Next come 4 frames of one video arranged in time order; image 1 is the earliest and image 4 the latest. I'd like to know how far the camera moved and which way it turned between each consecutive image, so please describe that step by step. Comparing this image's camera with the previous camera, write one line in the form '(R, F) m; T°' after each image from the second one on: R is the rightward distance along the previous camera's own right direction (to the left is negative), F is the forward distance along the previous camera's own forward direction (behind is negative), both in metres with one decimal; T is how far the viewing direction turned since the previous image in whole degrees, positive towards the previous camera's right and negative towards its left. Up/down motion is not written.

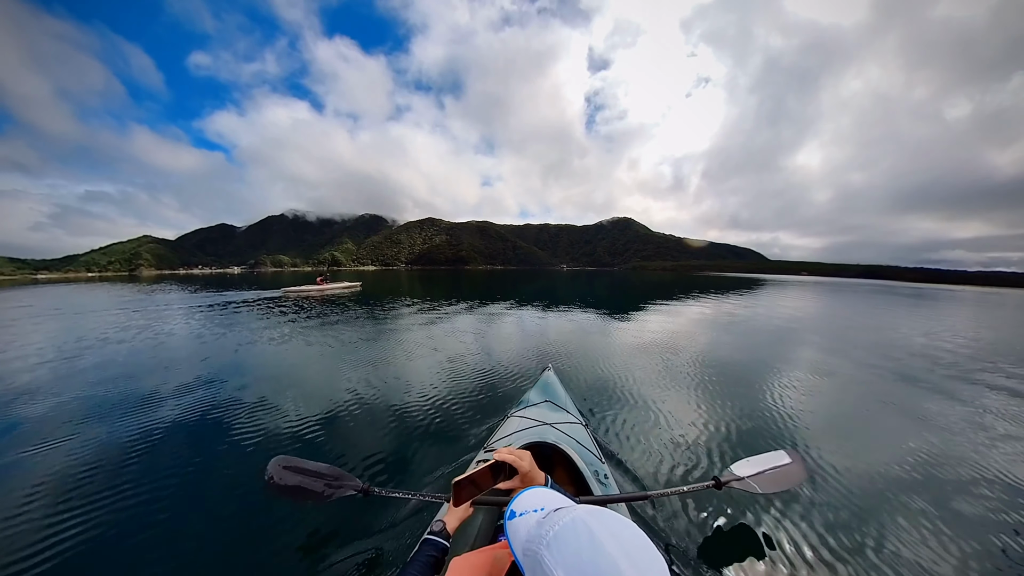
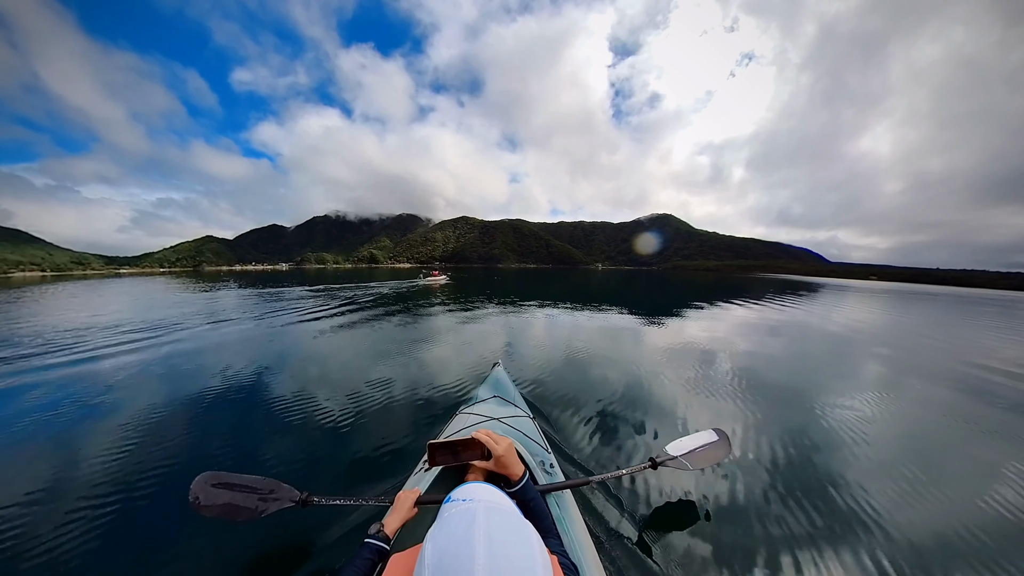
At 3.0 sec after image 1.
(+1.3, +0.3) m; -9°
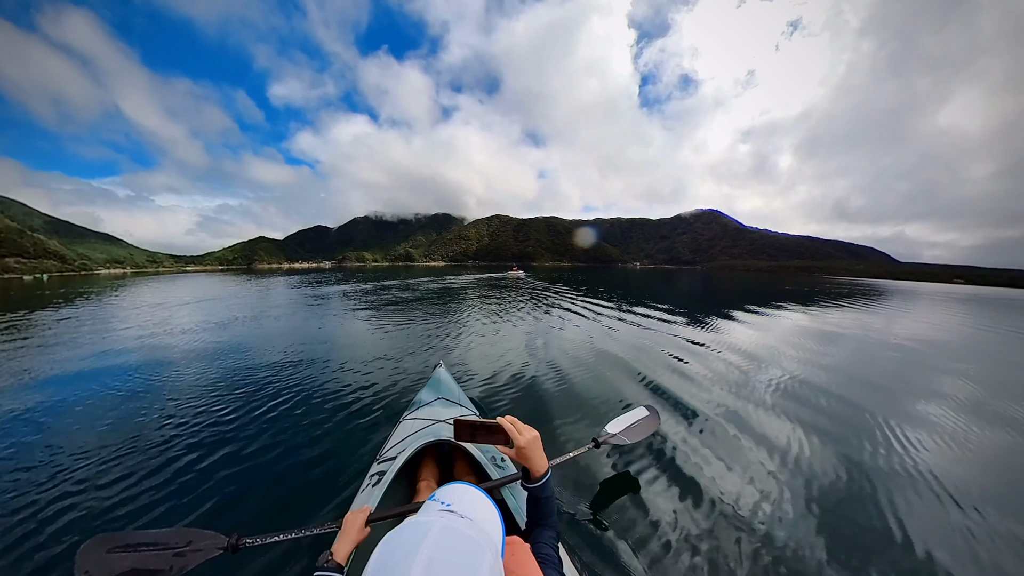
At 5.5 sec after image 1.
(+1.4, +0.3) m; -9°
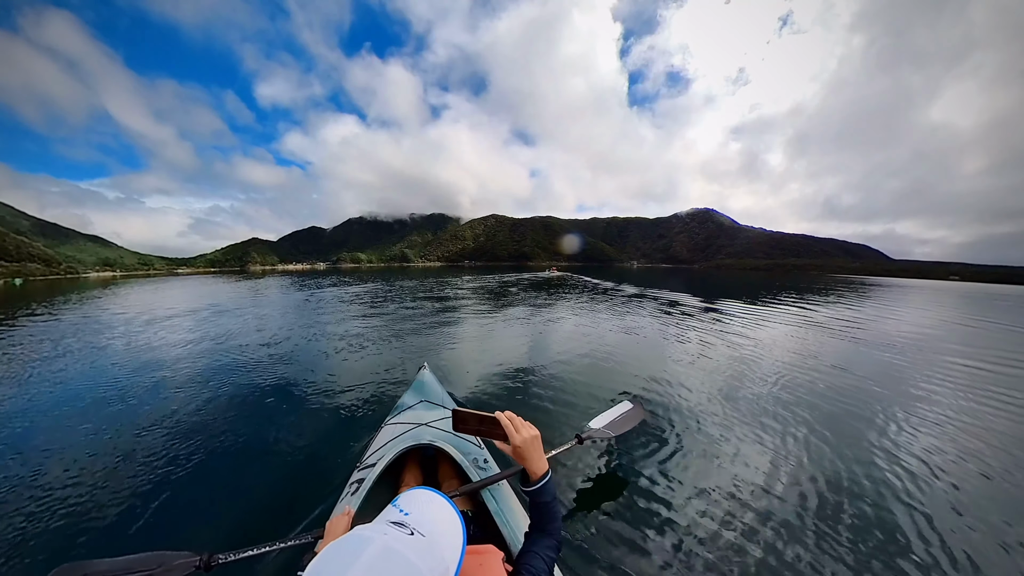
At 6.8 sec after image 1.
(+0.4, +0.1) m; 0°
